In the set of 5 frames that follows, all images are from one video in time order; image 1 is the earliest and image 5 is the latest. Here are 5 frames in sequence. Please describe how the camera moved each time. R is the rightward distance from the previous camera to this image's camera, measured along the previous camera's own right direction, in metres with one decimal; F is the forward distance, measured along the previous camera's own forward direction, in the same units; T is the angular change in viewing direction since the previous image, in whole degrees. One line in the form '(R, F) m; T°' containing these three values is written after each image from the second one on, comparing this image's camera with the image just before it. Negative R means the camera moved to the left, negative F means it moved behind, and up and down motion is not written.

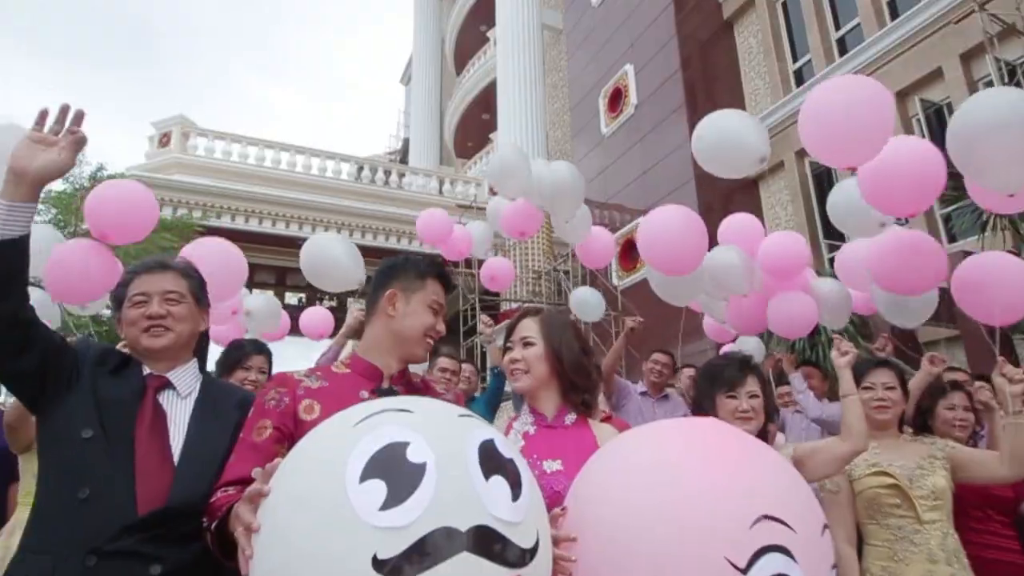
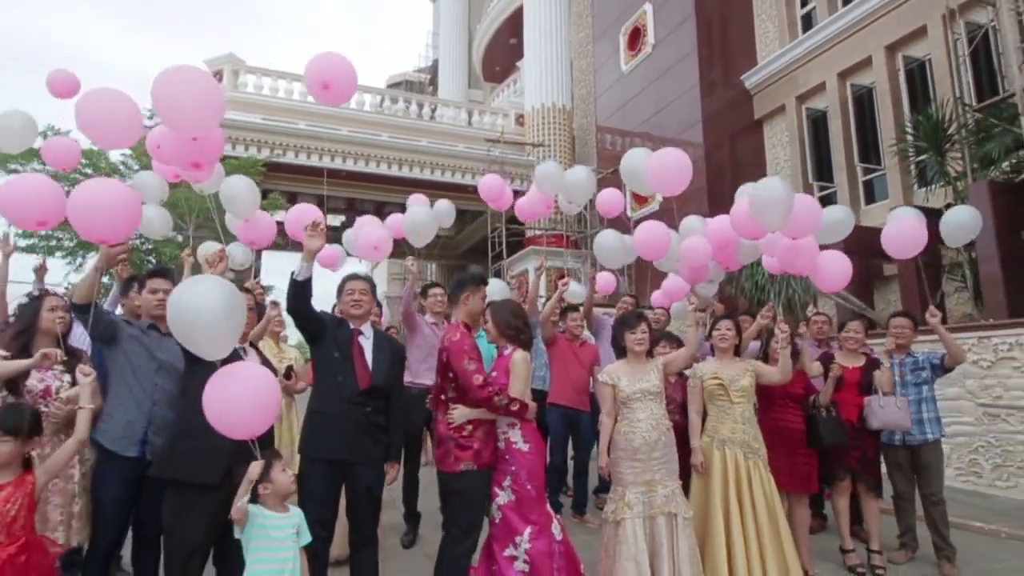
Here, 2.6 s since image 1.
(+0.1, -1.2) m; -3°
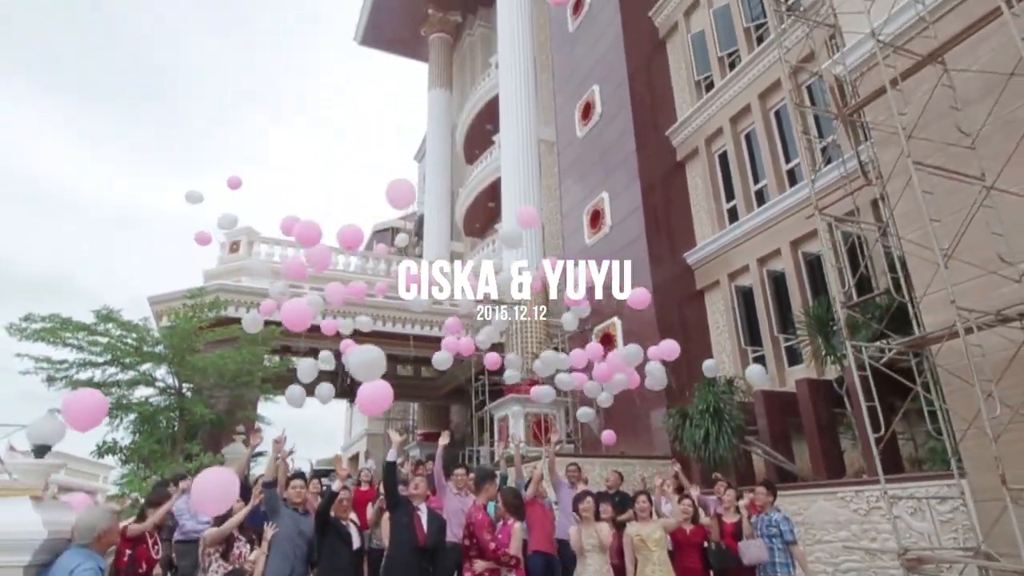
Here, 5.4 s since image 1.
(-0.1, -1.7) m; +2°
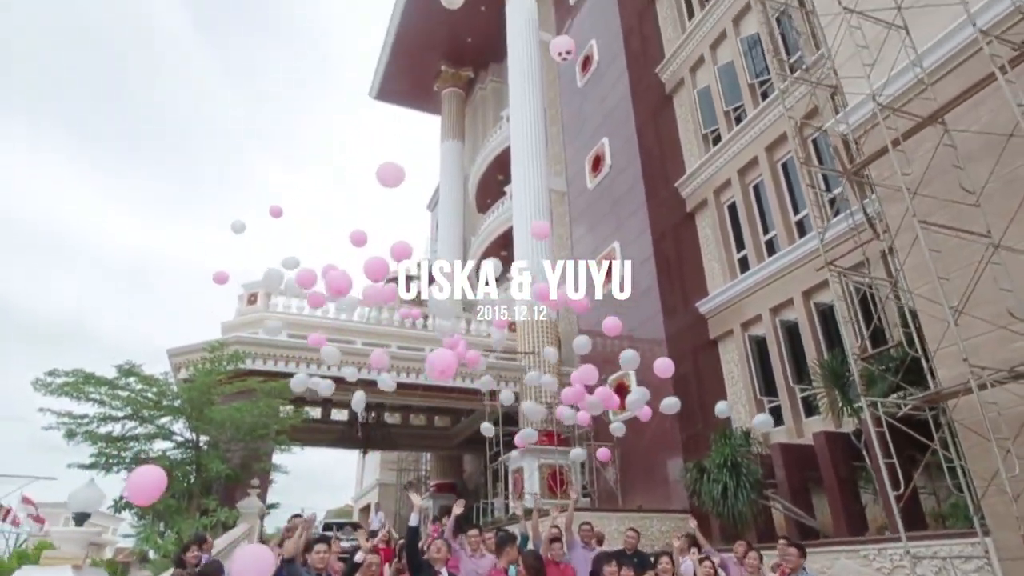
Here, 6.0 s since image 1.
(0.0, -0.1) m; -1°
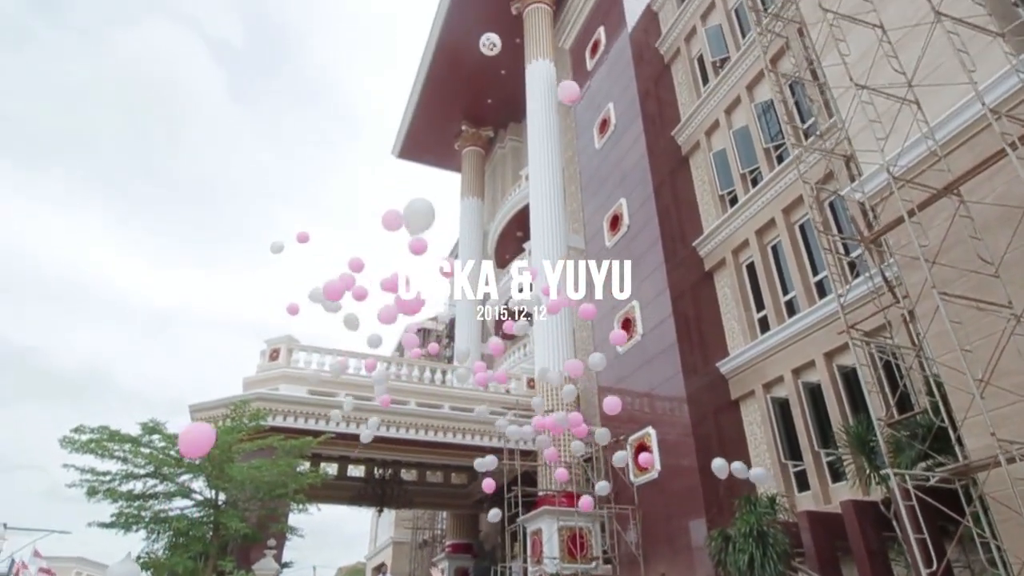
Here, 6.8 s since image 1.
(0.0, -0.1) m; -2°
